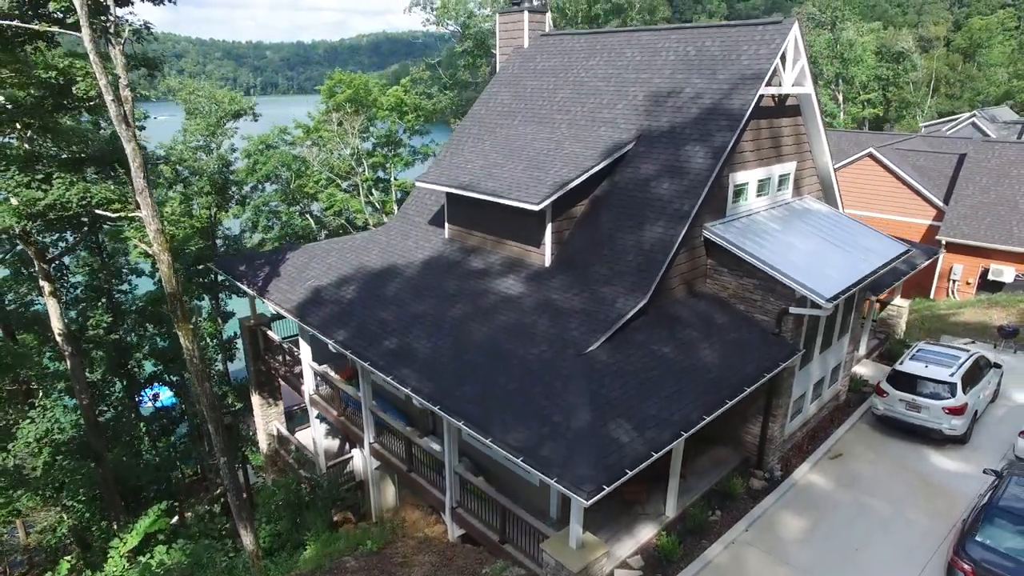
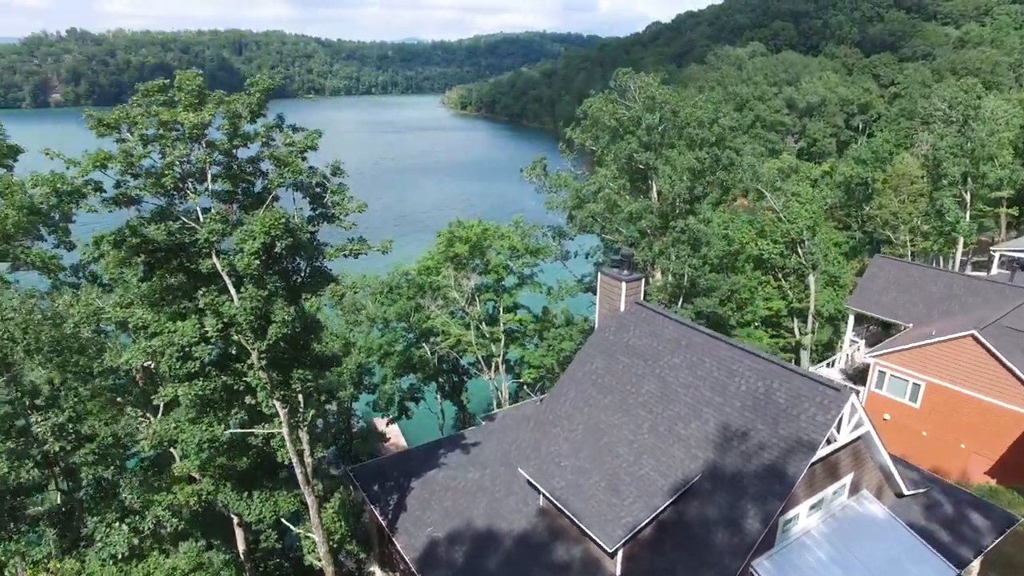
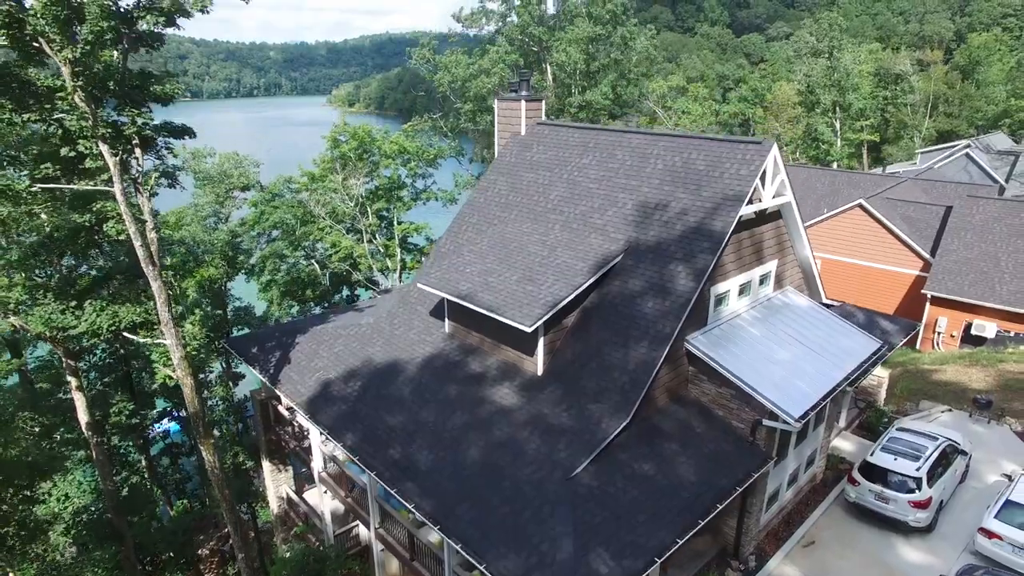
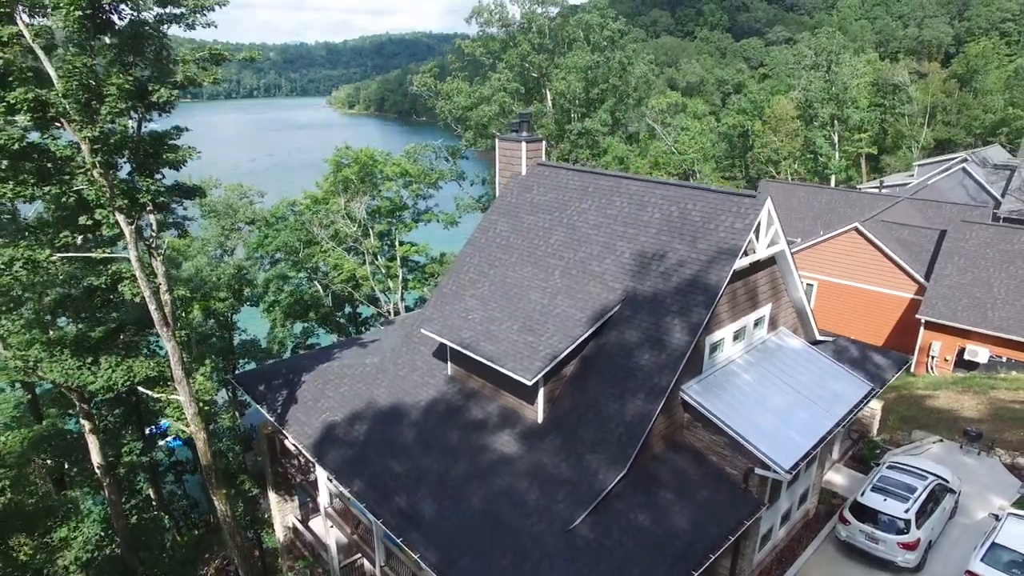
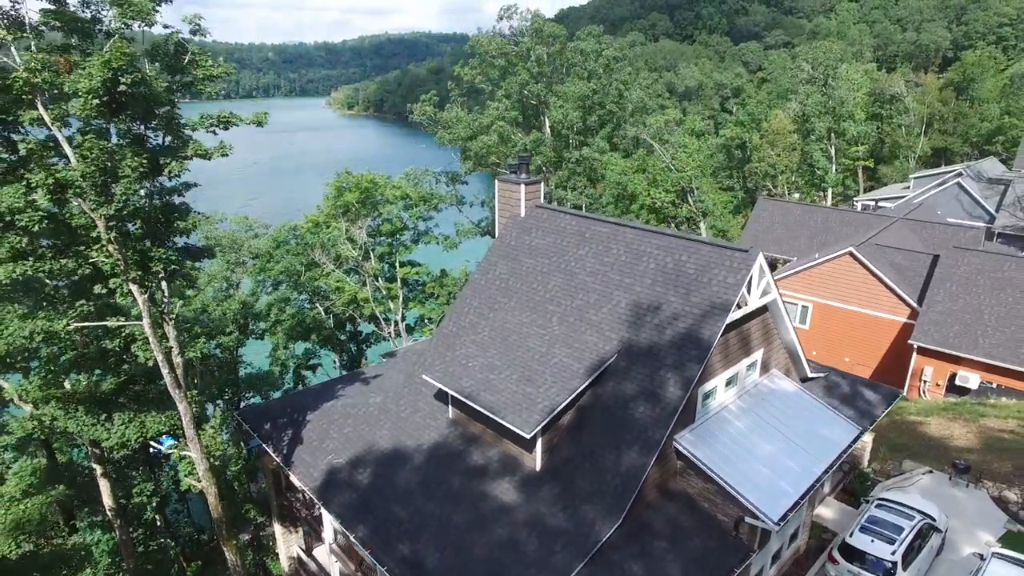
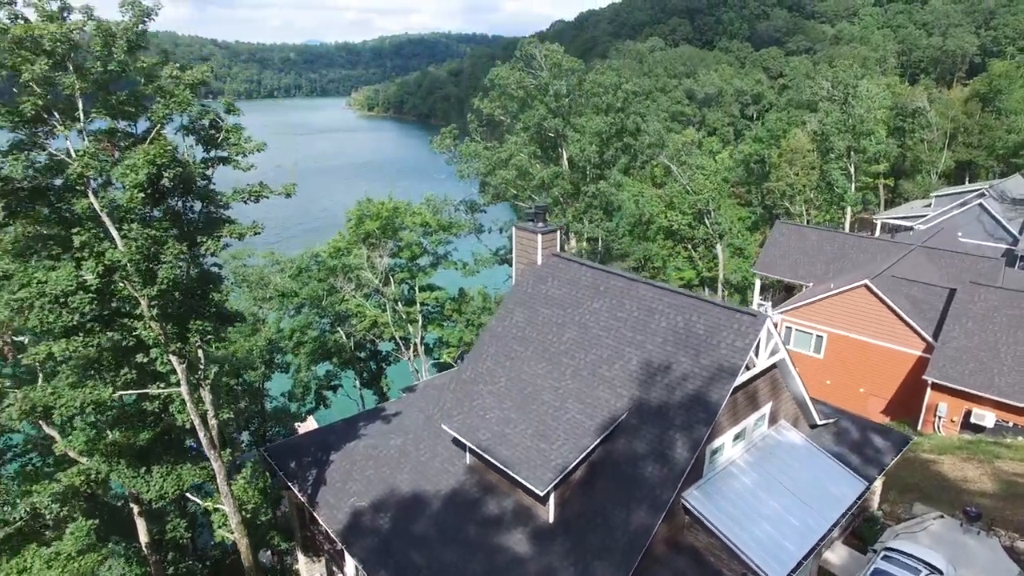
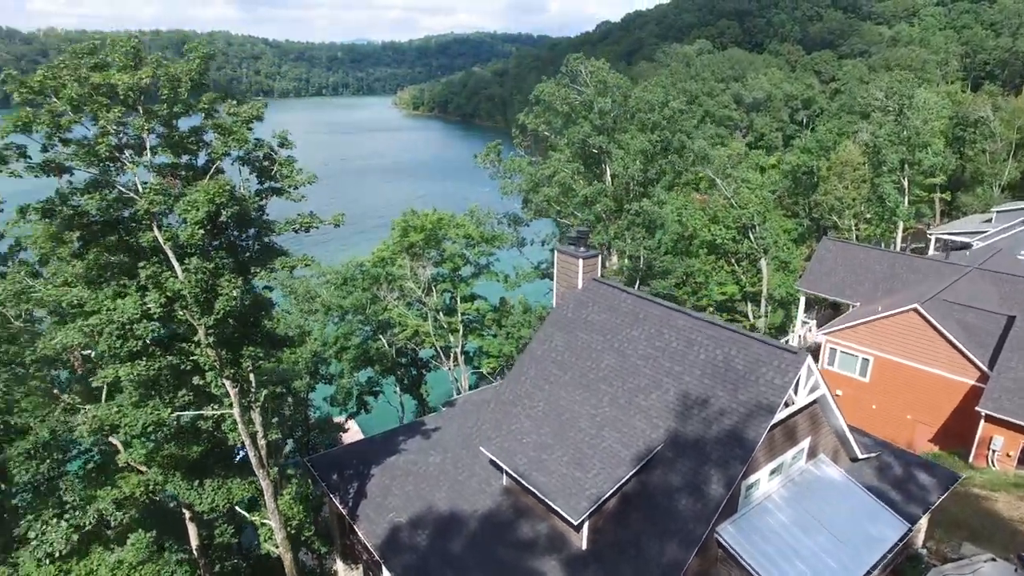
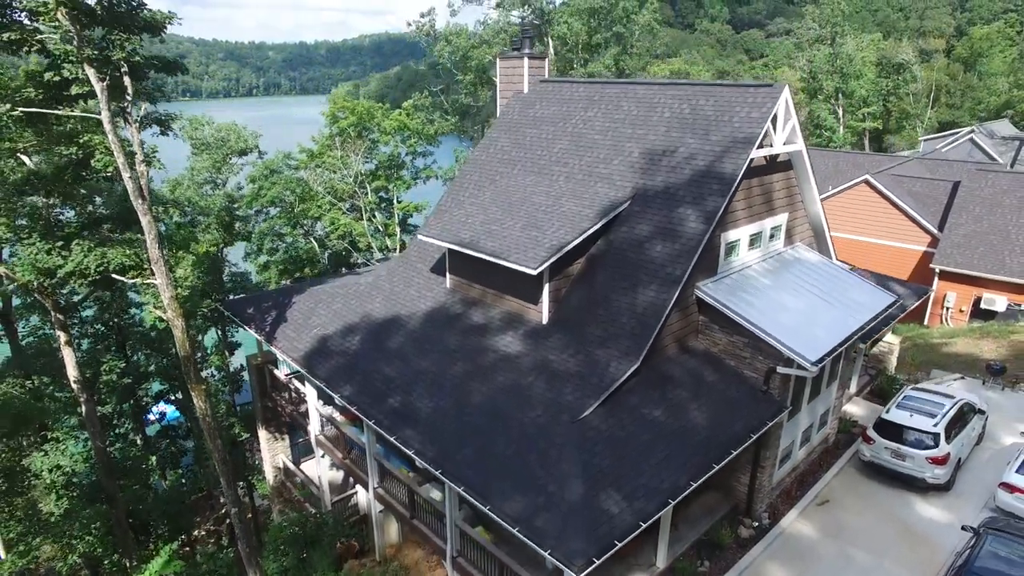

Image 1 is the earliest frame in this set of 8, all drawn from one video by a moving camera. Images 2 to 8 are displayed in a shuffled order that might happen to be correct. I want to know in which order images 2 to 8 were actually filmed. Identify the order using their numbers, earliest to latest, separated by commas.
8, 3, 4, 5, 6, 7, 2
